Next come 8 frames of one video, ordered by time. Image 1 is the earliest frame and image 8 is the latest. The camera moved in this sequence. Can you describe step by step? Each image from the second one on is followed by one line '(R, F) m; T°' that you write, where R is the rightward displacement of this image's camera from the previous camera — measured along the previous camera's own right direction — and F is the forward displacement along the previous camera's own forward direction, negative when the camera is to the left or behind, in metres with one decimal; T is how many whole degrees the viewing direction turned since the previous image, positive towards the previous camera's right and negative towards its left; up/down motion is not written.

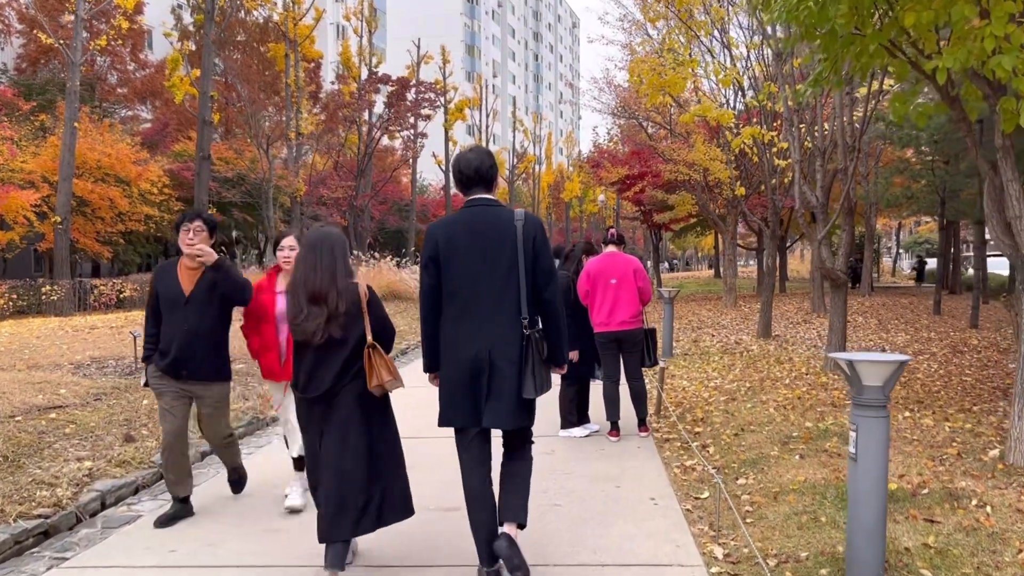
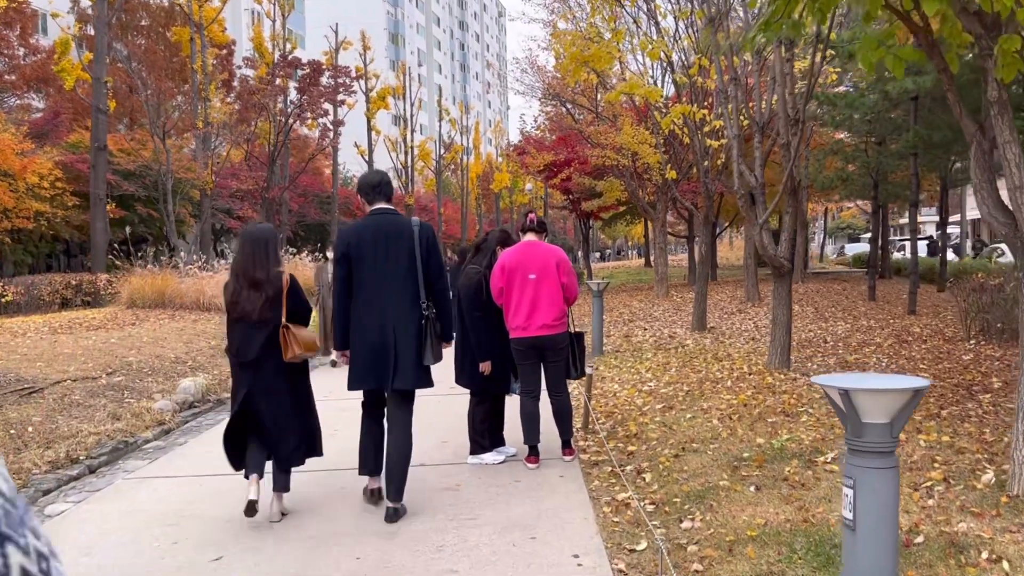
(+0.3, +1.2) m; +4°
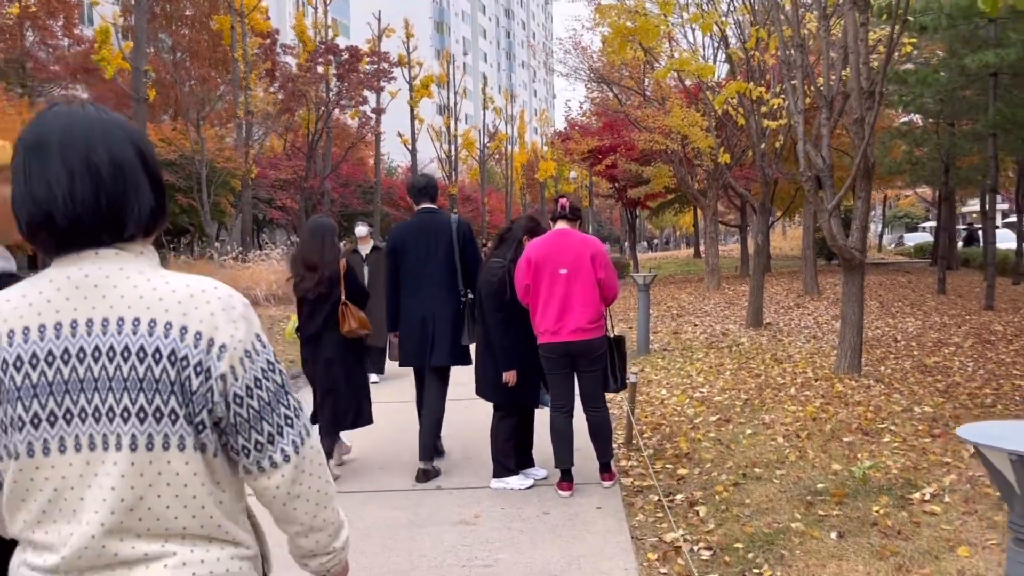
(+0.1, +0.9) m; -3°
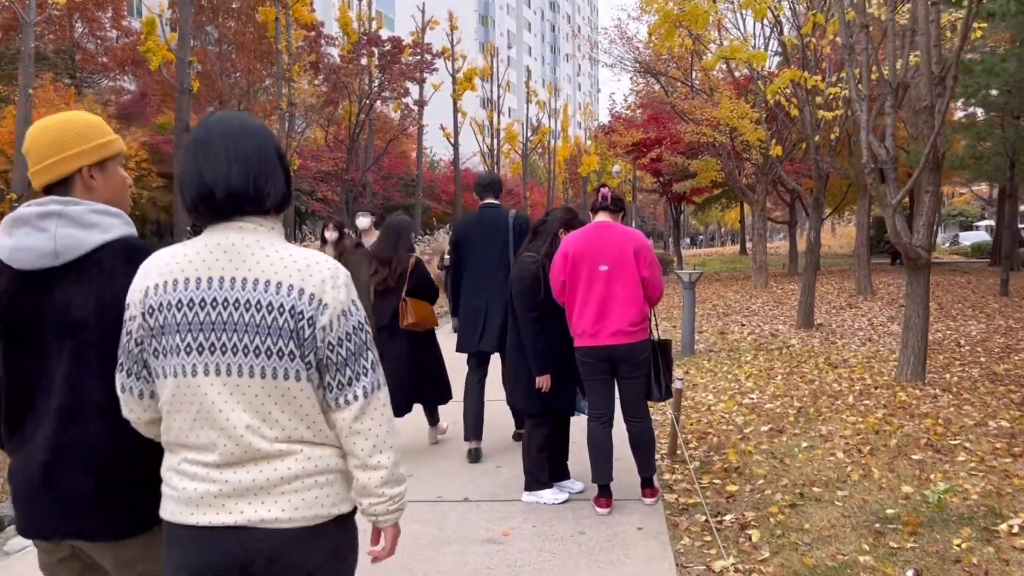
(0.0, +0.4) m; -3°
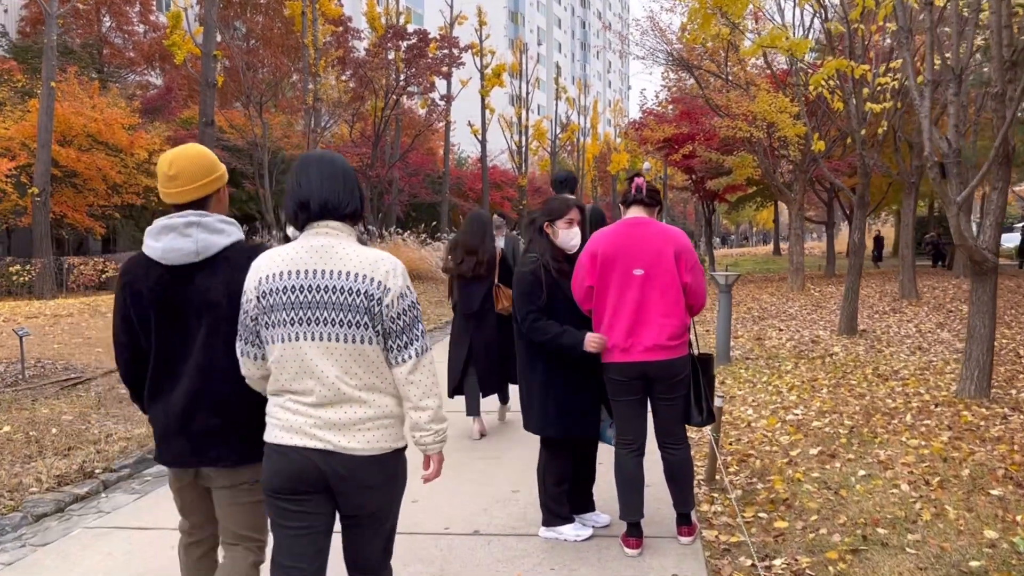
(0.0, +0.6) m; -2°
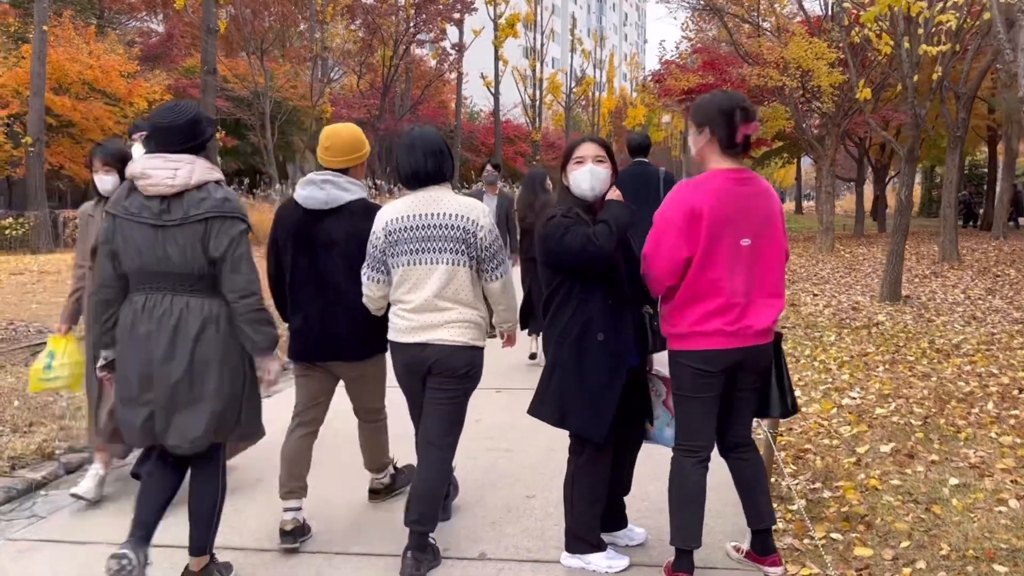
(0.0, +0.9) m; -1°
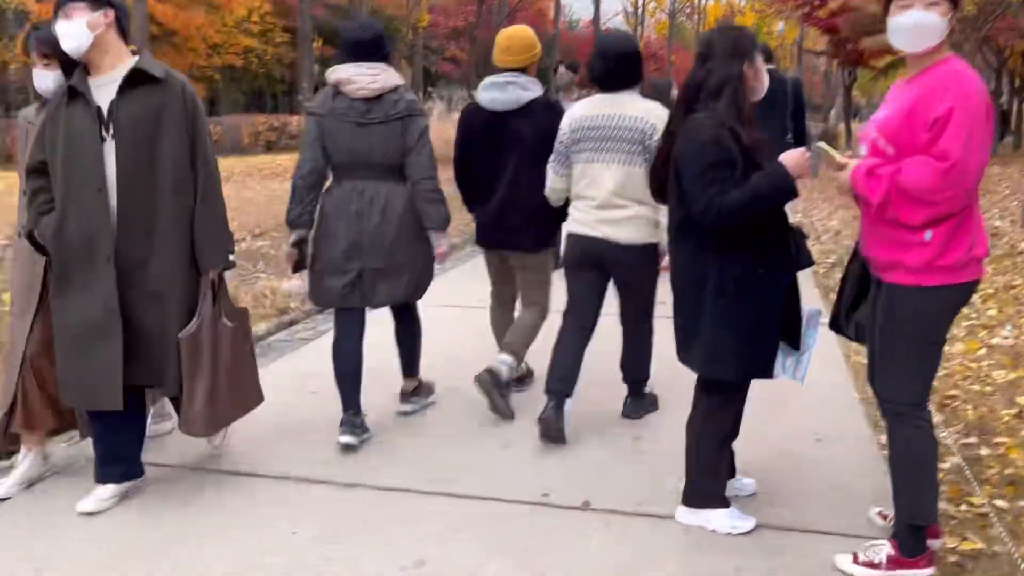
(-0.1, +0.4) m; -6°
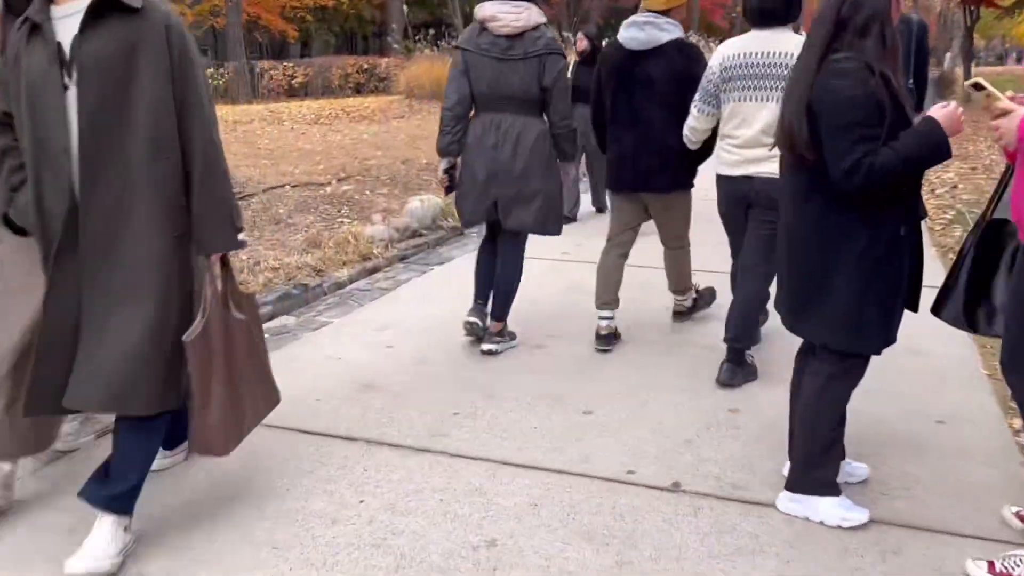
(0.0, +0.3) m; -6°
